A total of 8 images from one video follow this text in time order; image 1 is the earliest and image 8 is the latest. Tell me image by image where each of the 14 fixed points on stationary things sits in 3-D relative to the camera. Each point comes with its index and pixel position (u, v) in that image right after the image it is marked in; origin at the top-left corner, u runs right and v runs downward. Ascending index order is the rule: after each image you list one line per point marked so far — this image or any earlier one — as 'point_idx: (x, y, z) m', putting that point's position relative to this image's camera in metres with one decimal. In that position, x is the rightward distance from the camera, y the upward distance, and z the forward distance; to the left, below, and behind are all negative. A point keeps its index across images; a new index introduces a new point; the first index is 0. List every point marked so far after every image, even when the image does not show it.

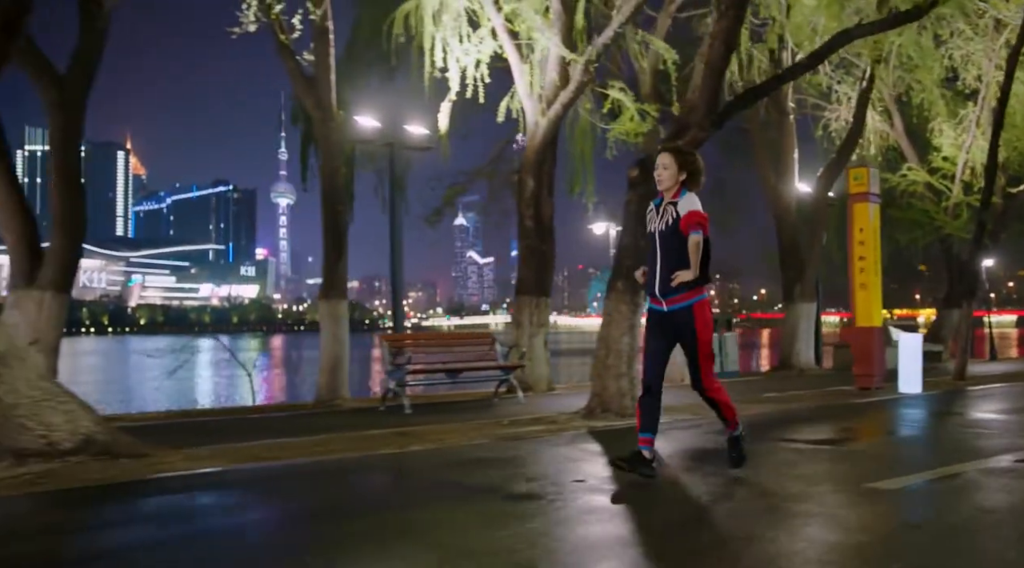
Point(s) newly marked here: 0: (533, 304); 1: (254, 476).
0: (+0.6, -0.4, +16.4) m
1: (-2.5, -1.9, +8.0) m
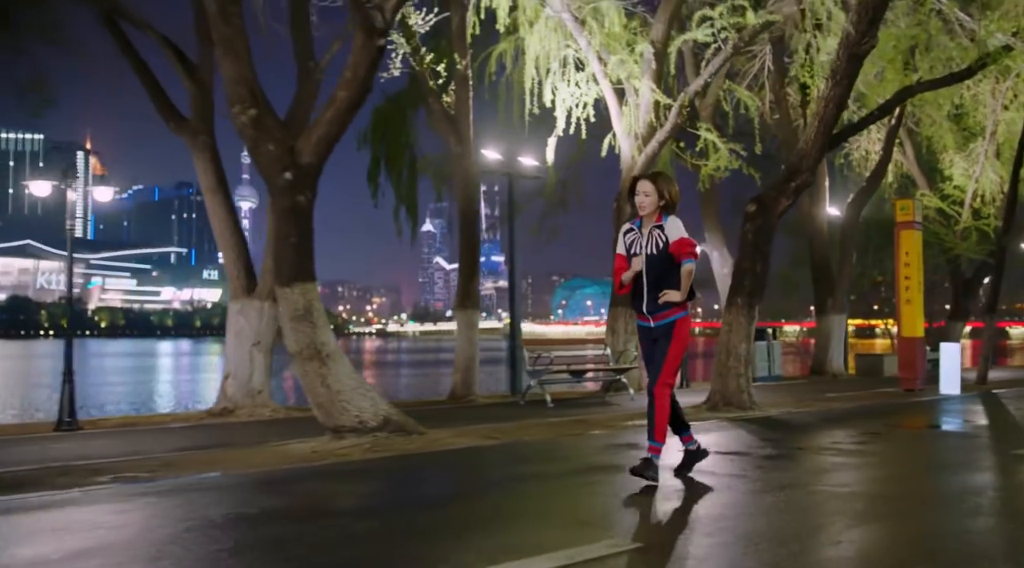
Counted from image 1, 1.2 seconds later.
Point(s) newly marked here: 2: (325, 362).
0: (+2.6, -0.7, +18.7) m
1: (-0.1, -2.0, +10.3) m
2: (-2.1, -0.9, +9.8) m
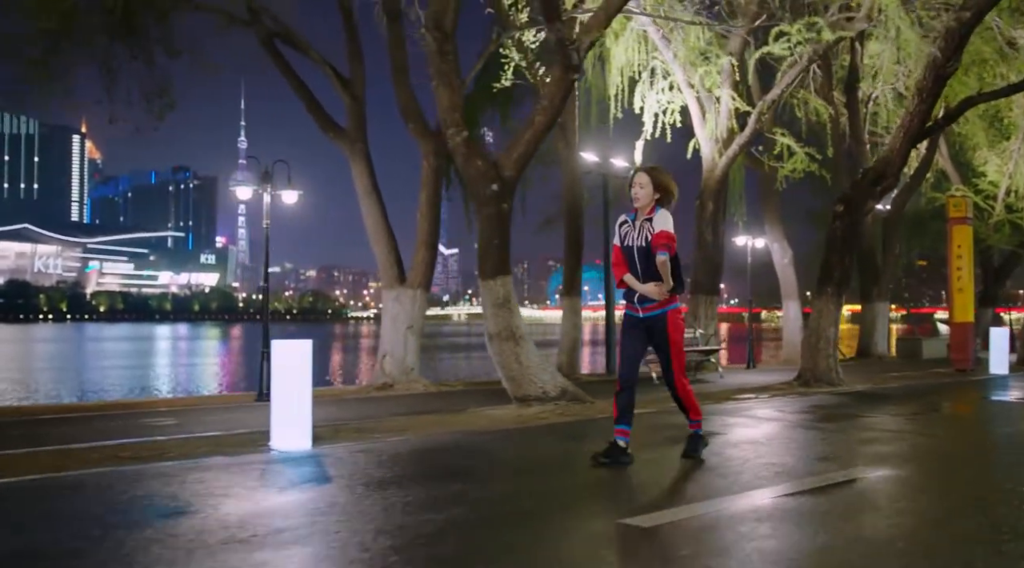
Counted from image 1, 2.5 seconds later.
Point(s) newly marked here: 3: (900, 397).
0: (+4.8, -0.4, +20.6) m
1: (+2.1, -1.9, +12.2) m
2: (+0.1, -0.8, +11.7) m
3: (+7.3, -2.1, +16.0) m
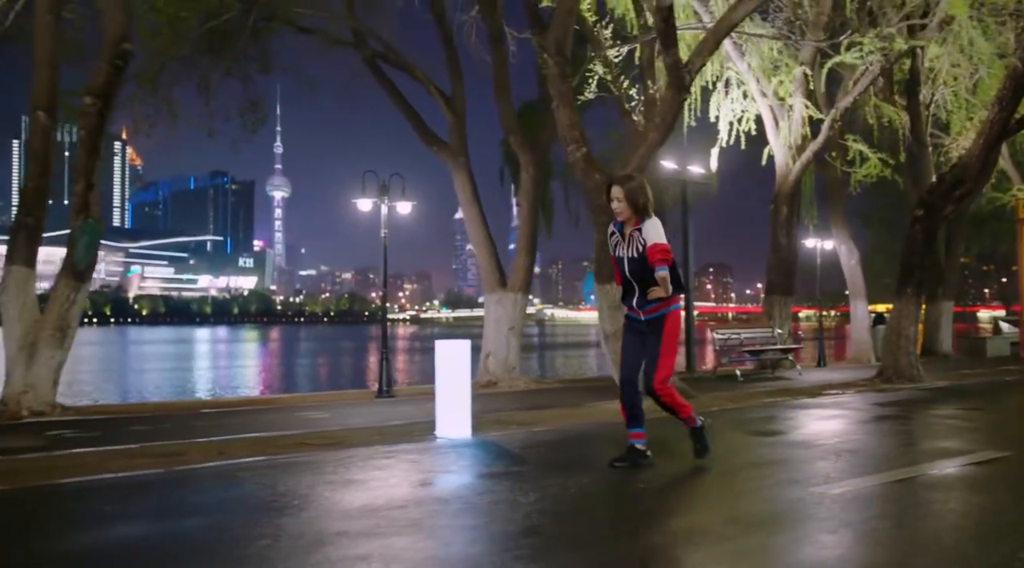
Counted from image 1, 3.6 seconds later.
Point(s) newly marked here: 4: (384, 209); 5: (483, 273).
0: (+6.8, -0.4, +21.4) m
1: (+3.8, -2.0, +13.0) m
2: (+1.8, -0.8, +12.6) m
3: (+9.2, -2.1, +16.6) m
4: (-2.2, +1.3, +14.9) m
5: (-0.6, +0.2, +16.5) m
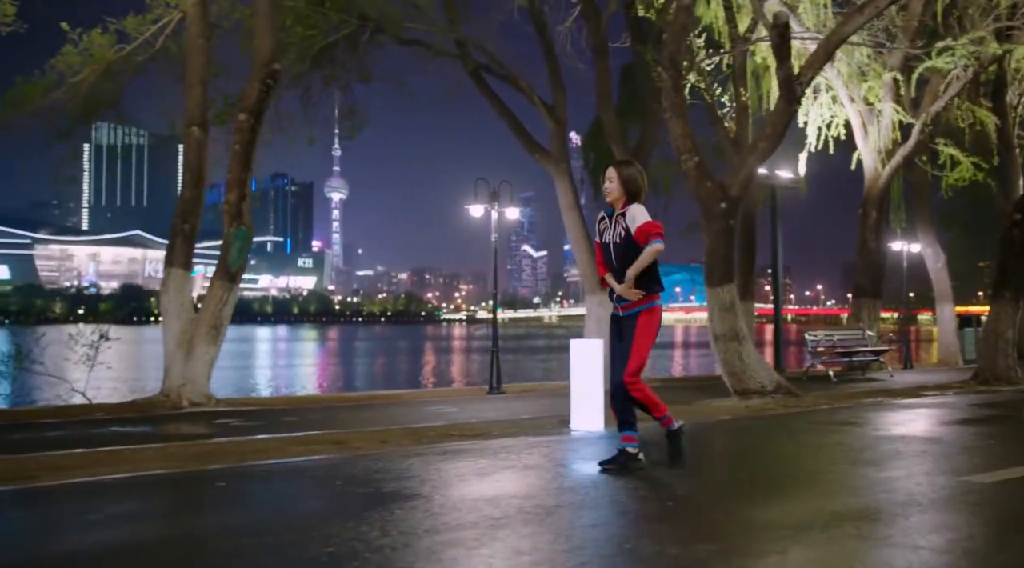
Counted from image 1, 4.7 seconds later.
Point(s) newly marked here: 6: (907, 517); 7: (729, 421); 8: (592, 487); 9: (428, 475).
0: (+9.1, -0.5, +21.6) m
1: (+5.6, -2.0, +13.4) m
2: (+3.5, -0.9, +13.1) m
3: (+11.2, -2.2, +16.7) m
4: (-0.3, +1.3, +15.7) m
5: (+1.5, +0.2, +17.2) m
6: (+2.6, -1.5, +5.5) m
7: (+3.0, -1.9, +11.7) m
8: (+0.6, -1.7, +6.6) m
9: (-0.7, -1.6, +7.0) m
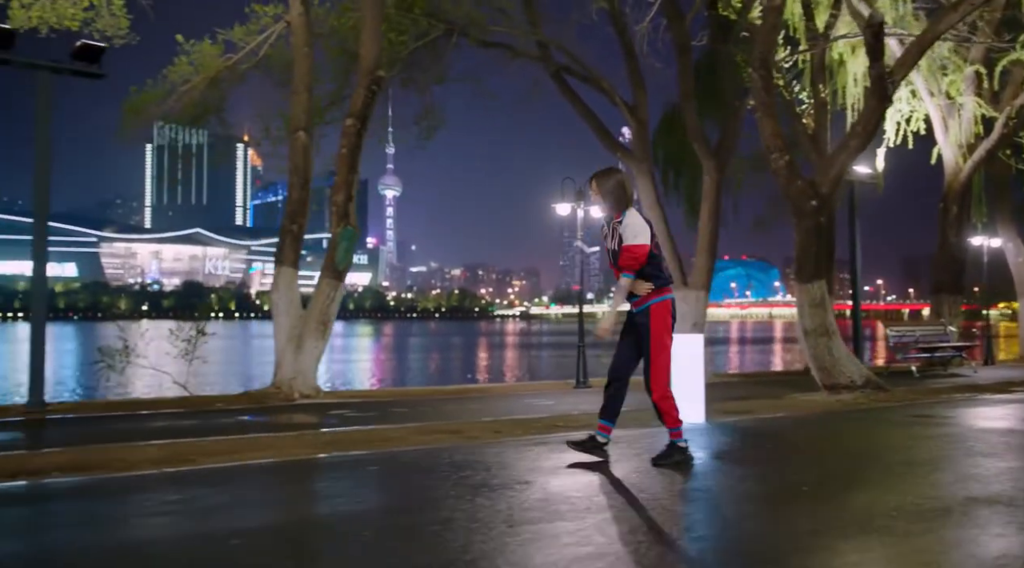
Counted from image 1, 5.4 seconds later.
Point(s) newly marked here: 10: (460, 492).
0: (+11.0, -0.4, +21.4) m
1: (+7.0, -2.0, +13.5) m
2: (+5.0, -0.8, +13.3) m
3: (+12.8, -2.1, +16.4) m
4: (+1.3, +1.4, +16.1) m
5: (+3.1, +0.3, +17.4) m
6: (+3.6, -1.5, +5.8) m
7: (+4.4, -1.8, +11.9) m
8: (+1.7, -1.7, +7.0) m
9: (+0.4, -1.6, +7.5) m
10: (-0.4, -1.5, +6.3) m
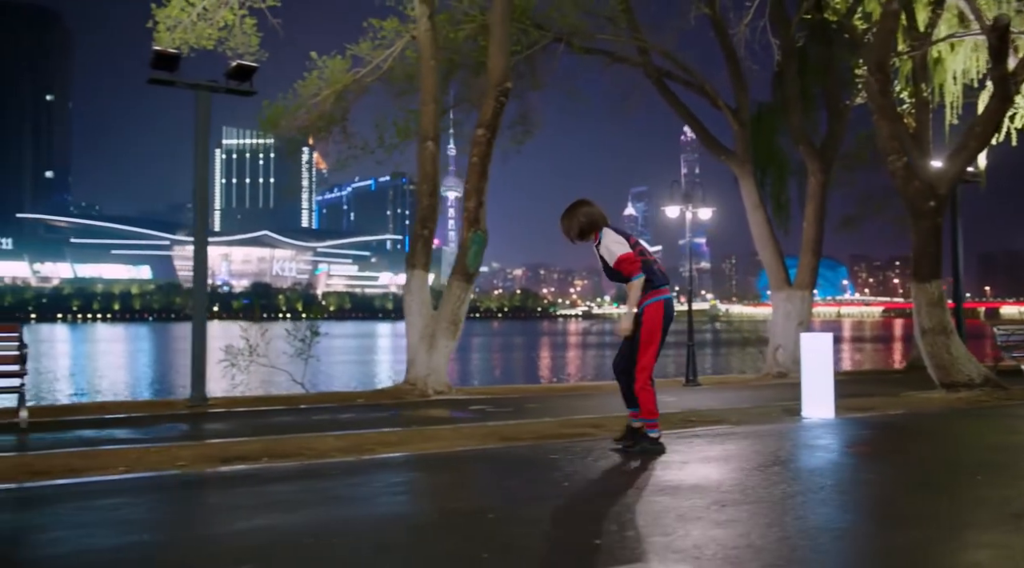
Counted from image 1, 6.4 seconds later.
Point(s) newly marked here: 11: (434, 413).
0: (+13.5, -0.3, +21.1) m
1: (+9.0, -1.9, +13.5) m
2: (+6.9, -0.8, +13.4) m
3: (+15.0, -2.1, +16.0) m
4: (+3.4, +1.3, +16.5) m
5: (+5.4, +0.3, +17.7) m
6: (+5.0, -1.5, +6.0) m
7: (+6.2, -1.8, +12.1) m
8: (+3.2, -1.7, +7.4) m
9: (+1.9, -1.6, +8.0) m
10: (+1.1, -1.6, +6.8) m
11: (-1.2, -1.9, +12.3) m
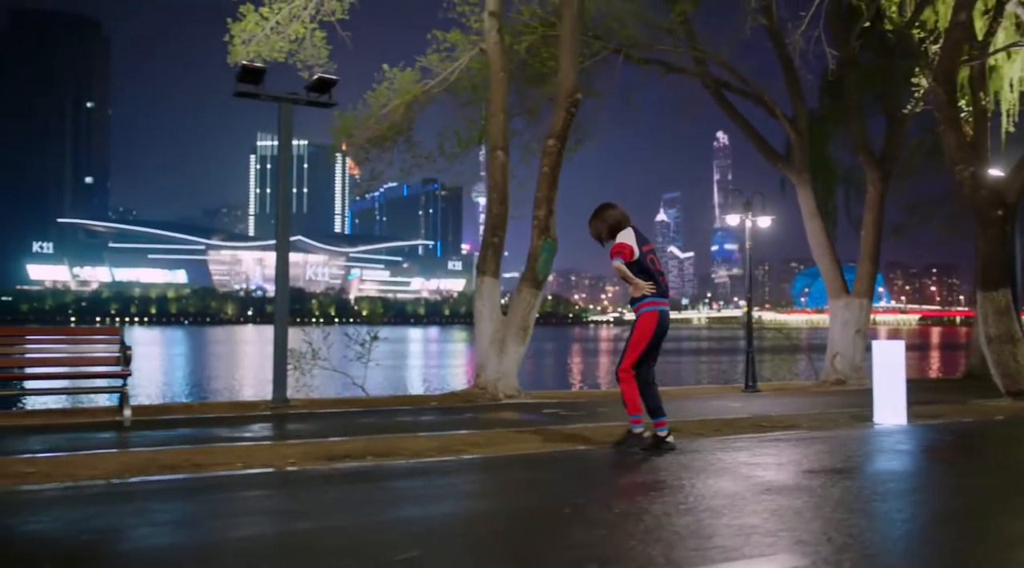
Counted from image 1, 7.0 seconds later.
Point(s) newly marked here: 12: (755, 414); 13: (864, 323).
0: (+14.9, -0.6, +20.9) m
1: (+10.1, -2.1, +13.5) m
2: (+8.0, -1.0, +13.5) m
3: (+16.1, -2.3, +15.7) m
4: (+4.6, +1.2, +16.7) m
5: (+6.6, +0.1, +17.8) m
6: (+5.8, -1.6, +6.2) m
7: (+7.3, -2.0, +12.1) m
8: (+4.1, -1.8, +7.6) m
9: (+2.8, -1.7, +8.2) m
10: (+1.9, -1.6, +7.1) m
11: (-0.1, -2.0, +12.7) m
12: (+3.5, -1.9, +12.2) m
13: (+7.3, -0.8, +17.5) m
